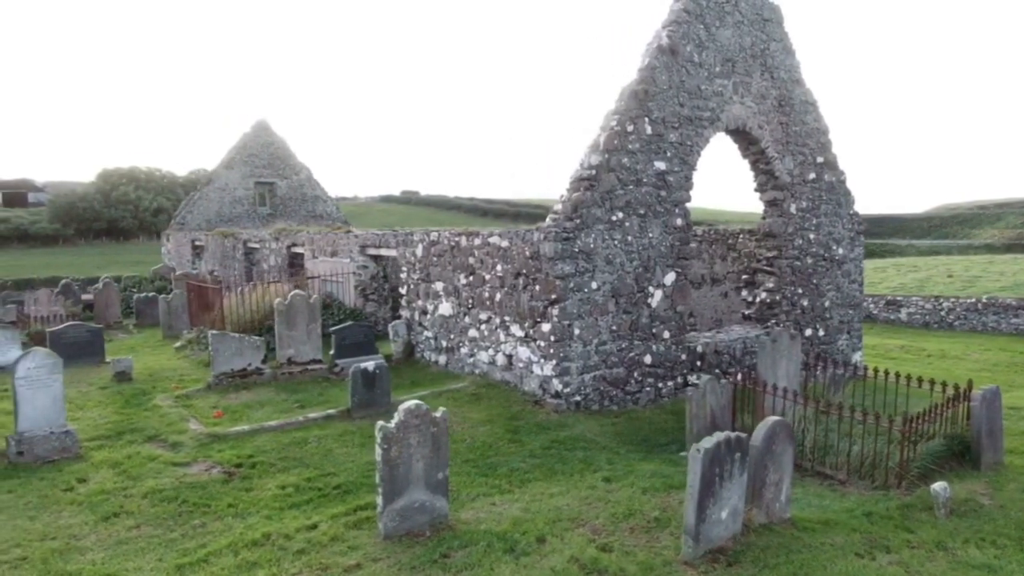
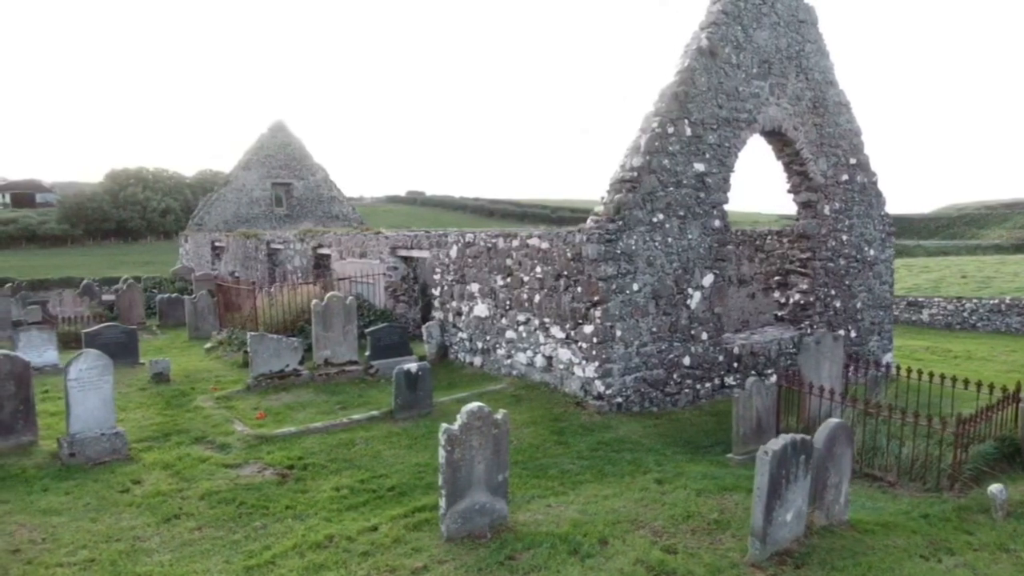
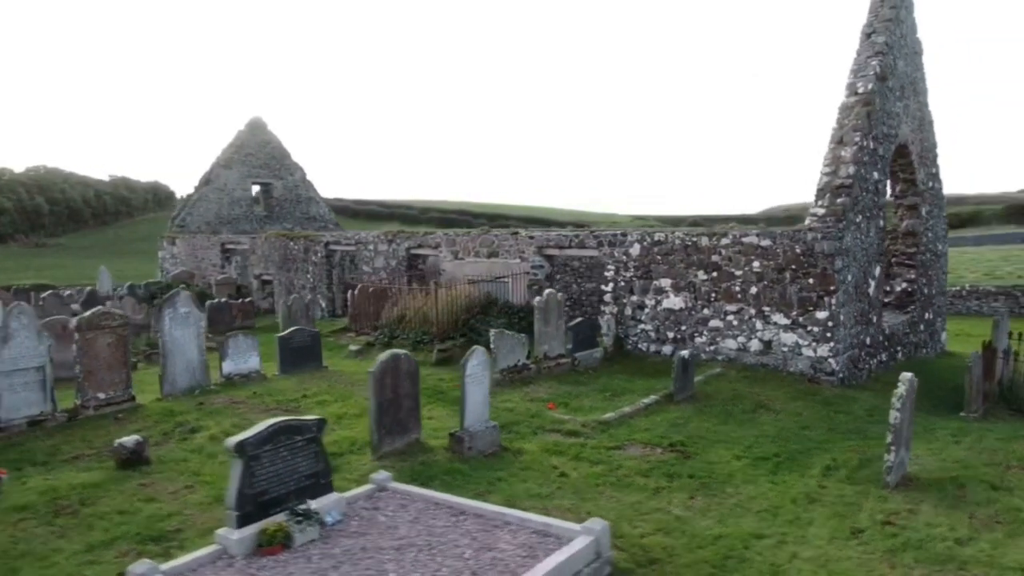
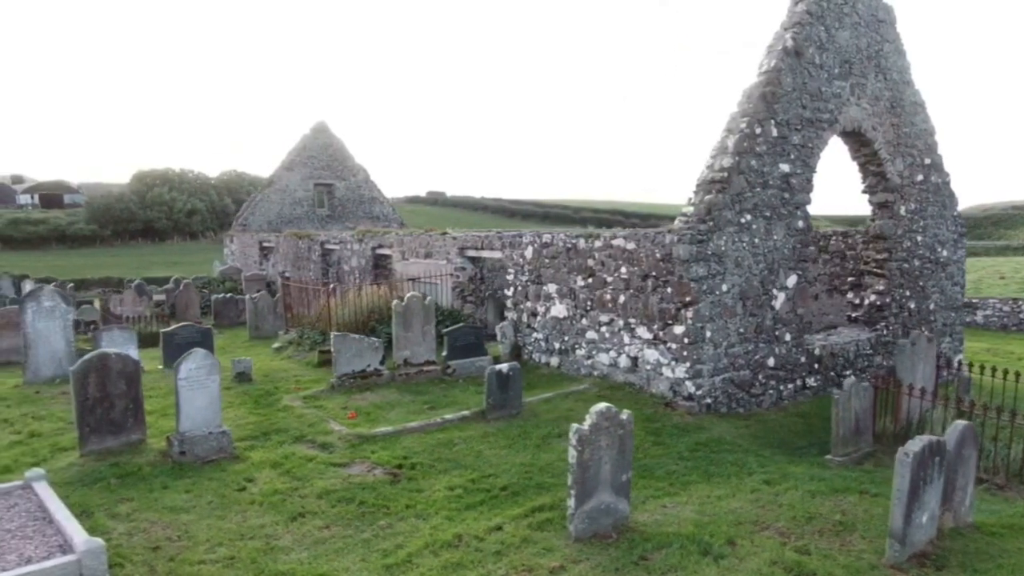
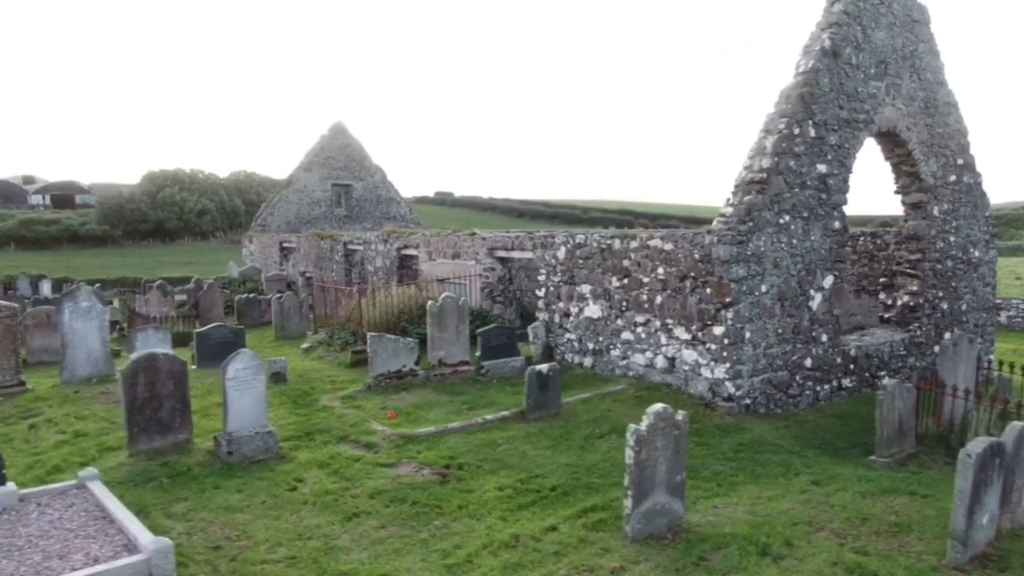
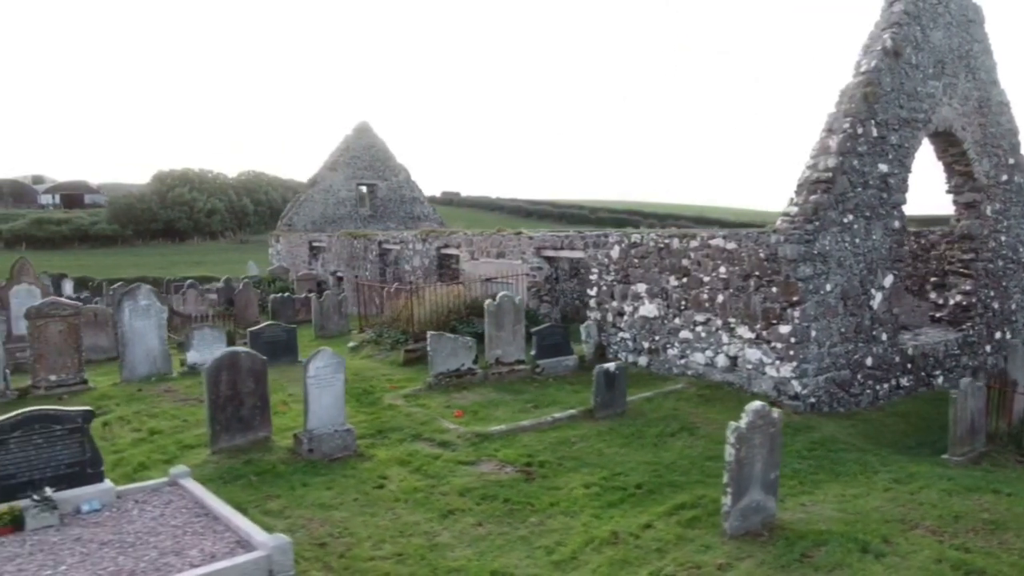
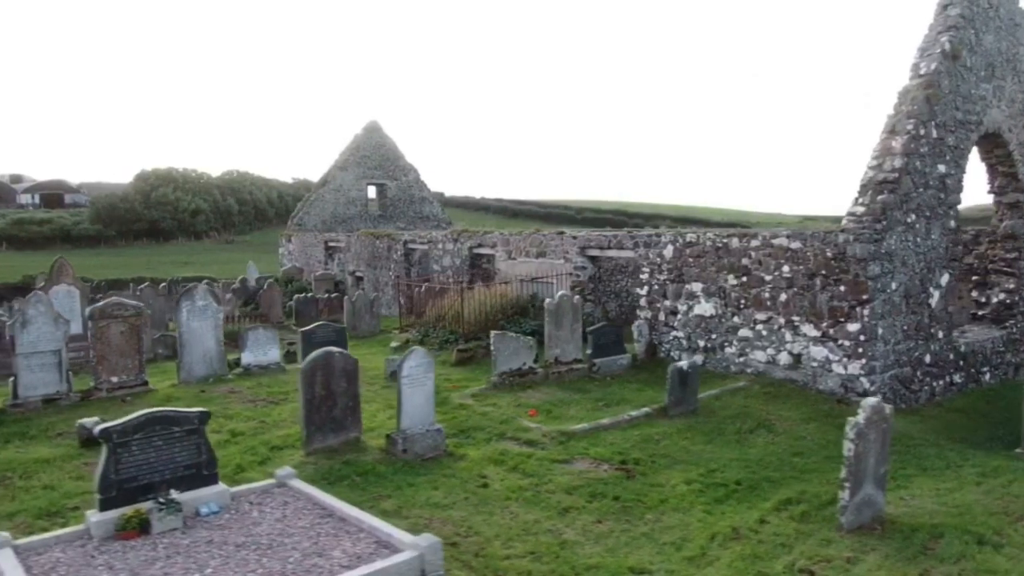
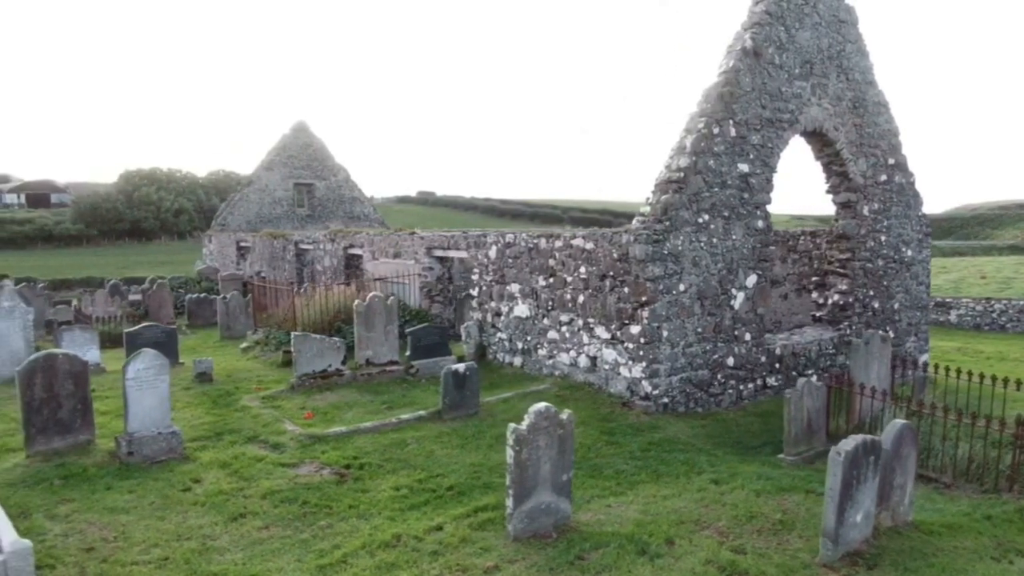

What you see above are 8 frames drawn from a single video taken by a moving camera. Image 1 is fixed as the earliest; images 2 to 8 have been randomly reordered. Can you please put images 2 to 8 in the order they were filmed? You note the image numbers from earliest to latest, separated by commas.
2, 8, 4, 5, 6, 7, 3
